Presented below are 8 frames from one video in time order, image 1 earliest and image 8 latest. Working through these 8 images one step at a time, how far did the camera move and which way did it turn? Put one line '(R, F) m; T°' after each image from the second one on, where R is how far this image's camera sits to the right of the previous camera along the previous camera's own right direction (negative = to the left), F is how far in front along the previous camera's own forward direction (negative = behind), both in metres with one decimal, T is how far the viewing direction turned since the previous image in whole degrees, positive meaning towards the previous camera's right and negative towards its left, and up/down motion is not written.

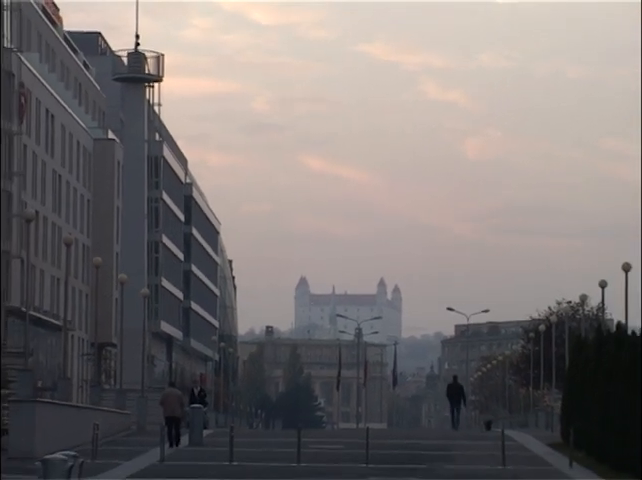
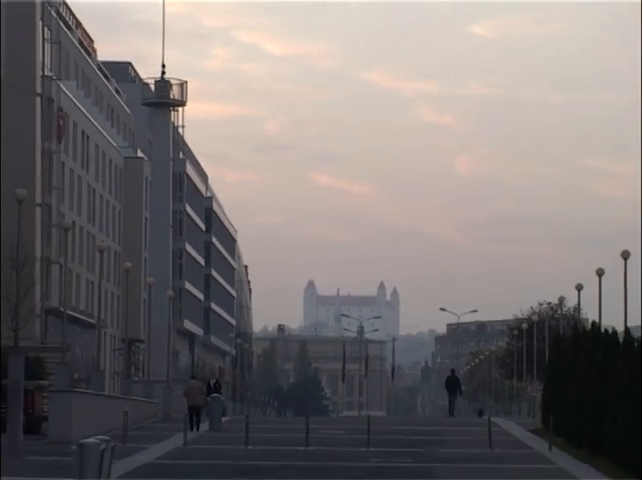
(+0.4, -3.4) m; -1°
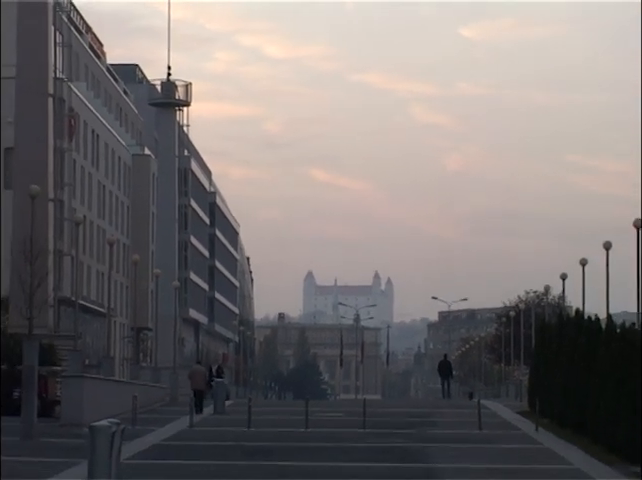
(+0.1, -1.8) m; 0°
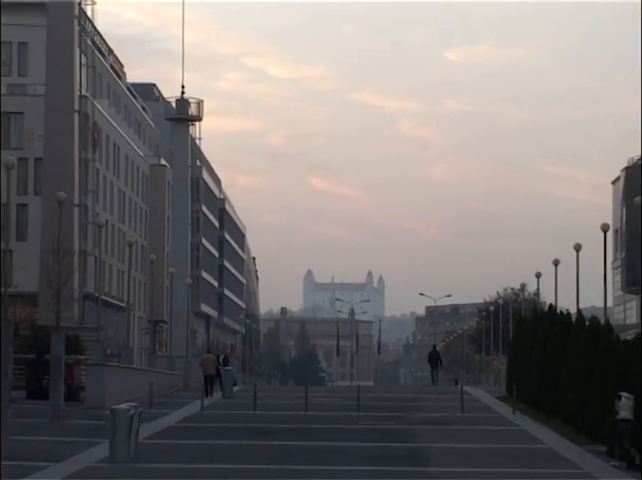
(+0.3, -3.7) m; 0°
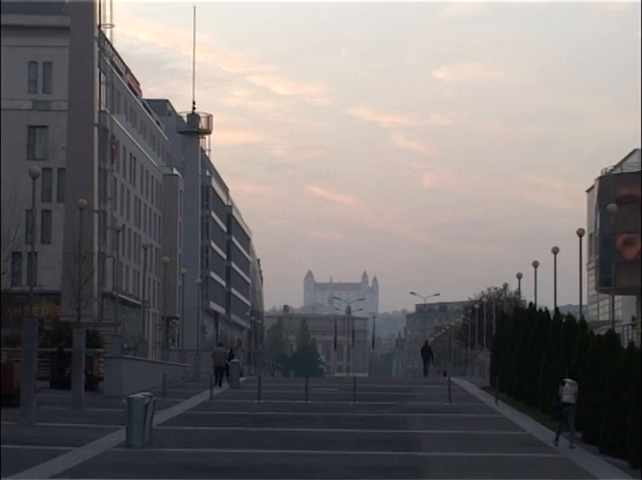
(+0.1, -3.4) m; 0°
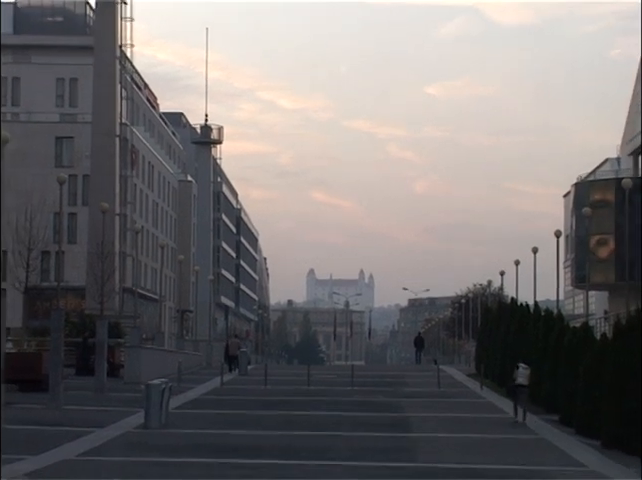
(+0.2, -4.1) m; 0°
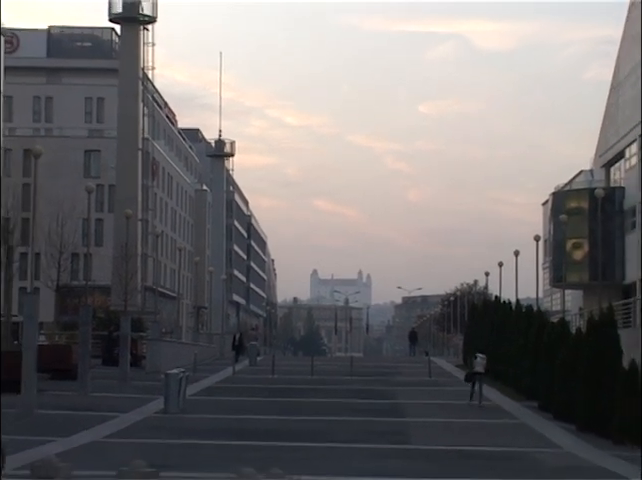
(+0.2, -4.8) m; 0°
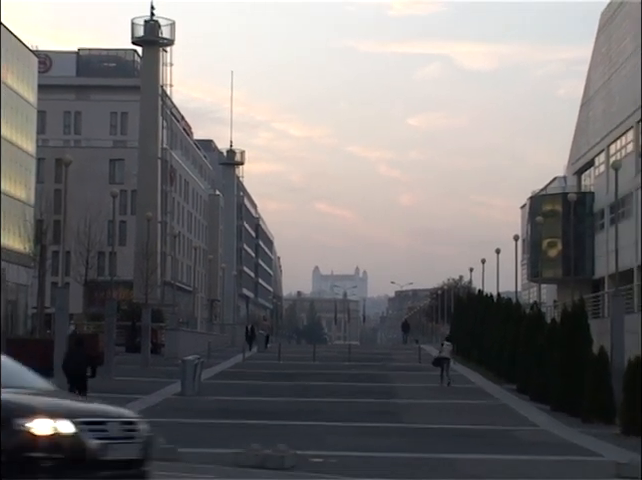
(+0.2, -5.6) m; 0°
